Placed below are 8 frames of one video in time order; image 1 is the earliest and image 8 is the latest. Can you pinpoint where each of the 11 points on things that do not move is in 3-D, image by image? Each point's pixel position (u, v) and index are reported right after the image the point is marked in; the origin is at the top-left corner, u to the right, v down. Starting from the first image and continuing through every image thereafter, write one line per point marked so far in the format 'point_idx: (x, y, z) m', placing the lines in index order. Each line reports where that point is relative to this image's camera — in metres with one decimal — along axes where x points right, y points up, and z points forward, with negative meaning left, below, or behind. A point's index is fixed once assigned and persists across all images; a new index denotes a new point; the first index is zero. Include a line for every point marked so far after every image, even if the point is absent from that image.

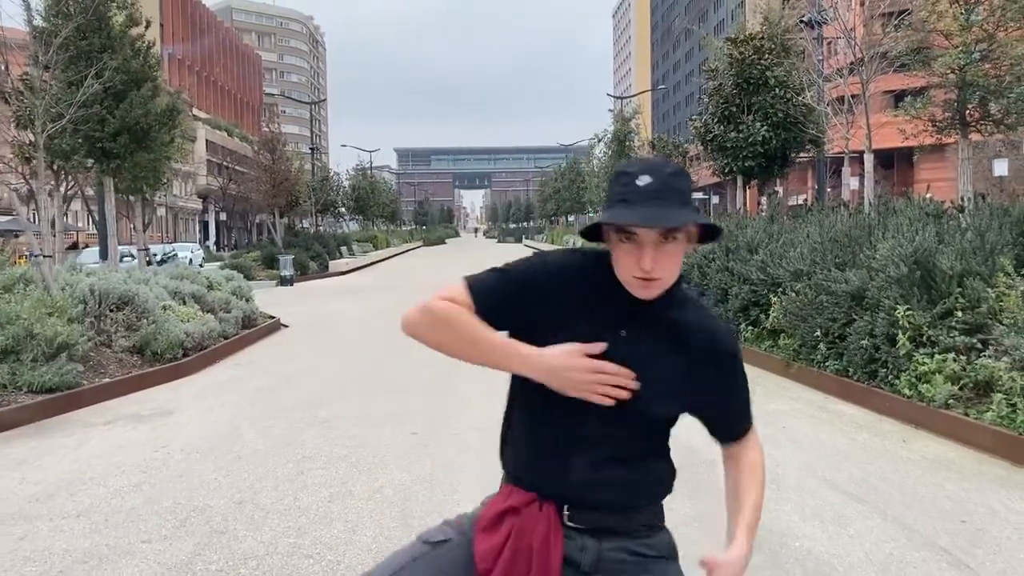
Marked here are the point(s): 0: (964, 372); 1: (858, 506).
0: (+3.6, -0.7, +7.5) m
1: (+2.0, -1.2, +5.4) m
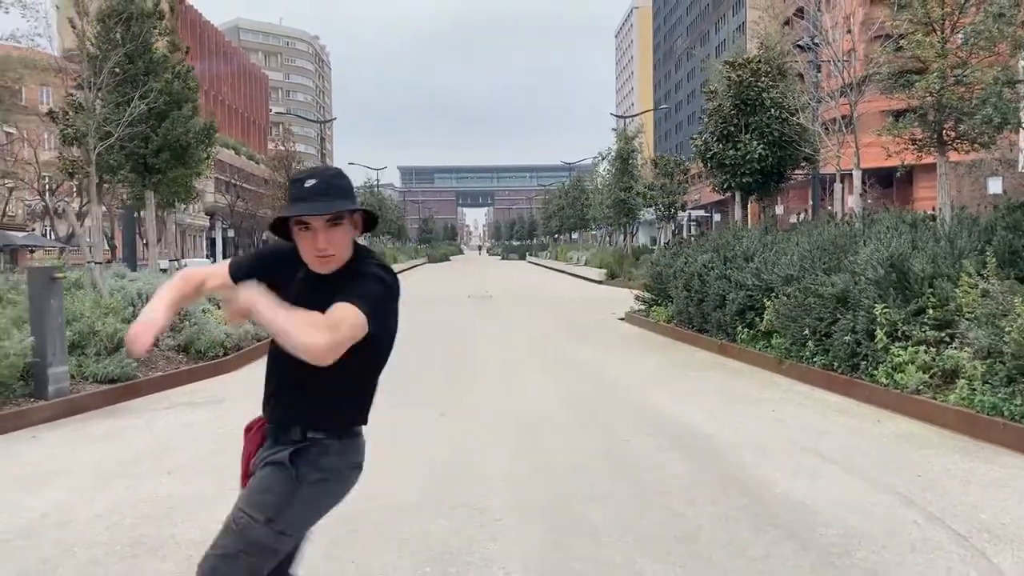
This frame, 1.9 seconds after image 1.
0: (+3.8, -0.7, +8.4) m
1: (+2.2, -1.2, +6.4) m
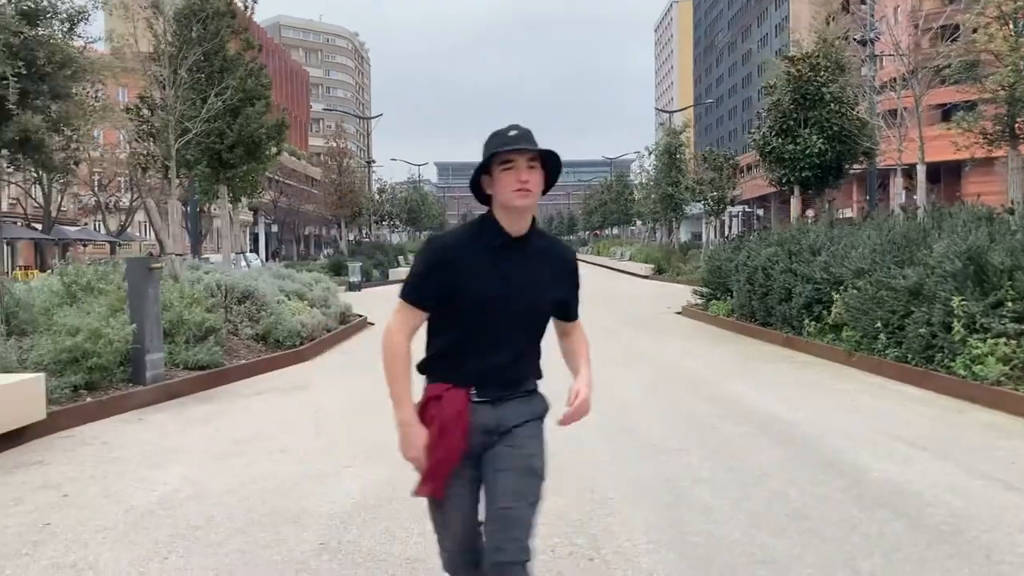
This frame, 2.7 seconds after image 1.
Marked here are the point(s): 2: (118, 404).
0: (+4.5, -0.6, +8.5) m
1: (+2.8, -1.1, +6.5) m
2: (-3.6, -1.0, +8.6) m
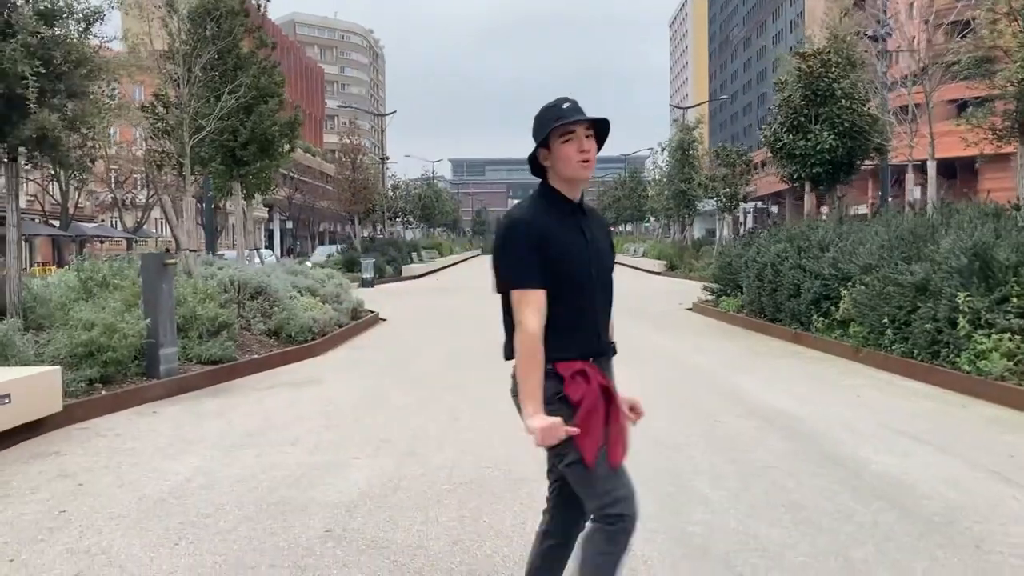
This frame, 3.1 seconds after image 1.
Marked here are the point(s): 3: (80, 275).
0: (+4.6, -0.6, +8.6) m
1: (+2.9, -1.1, +6.6) m
2: (-3.5, -1.0, +8.7) m
3: (-5.3, +0.2, +11.5) m
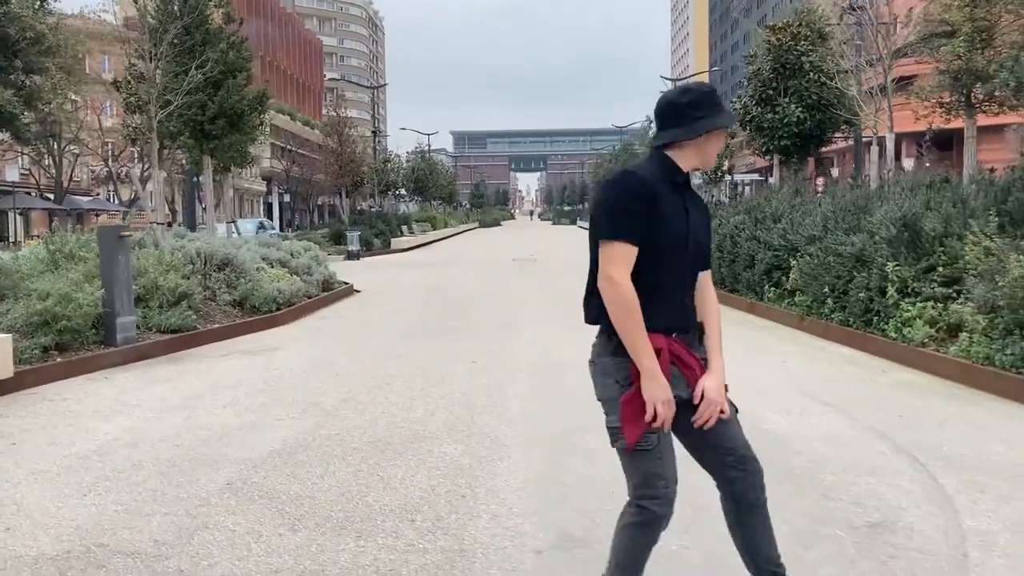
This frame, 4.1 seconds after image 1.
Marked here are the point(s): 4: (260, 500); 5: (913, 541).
0: (+4.0, -0.3, +8.9) m
1: (+2.3, -0.9, +6.9) m
2: (-4.1, -0.7, +9.1) m
3: (-5.8, +0.5, +11.8) m
4: (-1.3, -1.1, +4.7) m
5: (+1.7, -1.1, +4.0) m
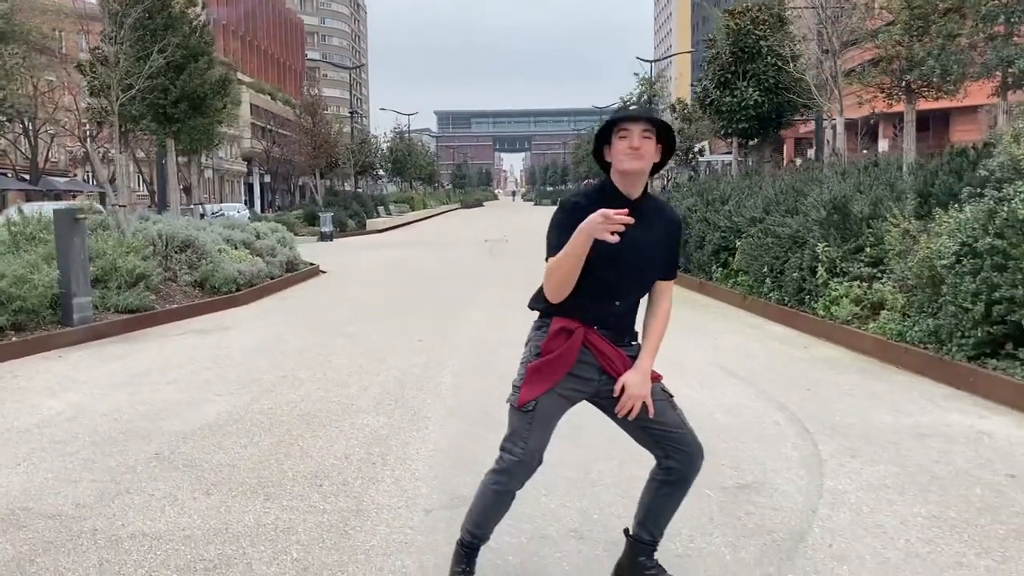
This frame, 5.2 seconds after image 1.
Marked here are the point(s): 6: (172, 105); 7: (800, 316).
0: (+3.5, -0.1, +9.2) m
1: (+1.7, -0.7, +7.3) m
2: (-4.7, -0.5, +9.4) m
3: (-6.4, +0.8, +12.1) m
4: (-1.8, -1.0, +5.0) m
5: (+1.2, -1.0, +4.3) m
6: (-5.6, +3.0, +15.6) m
7: (+3.1, -0.3, +10.0) m
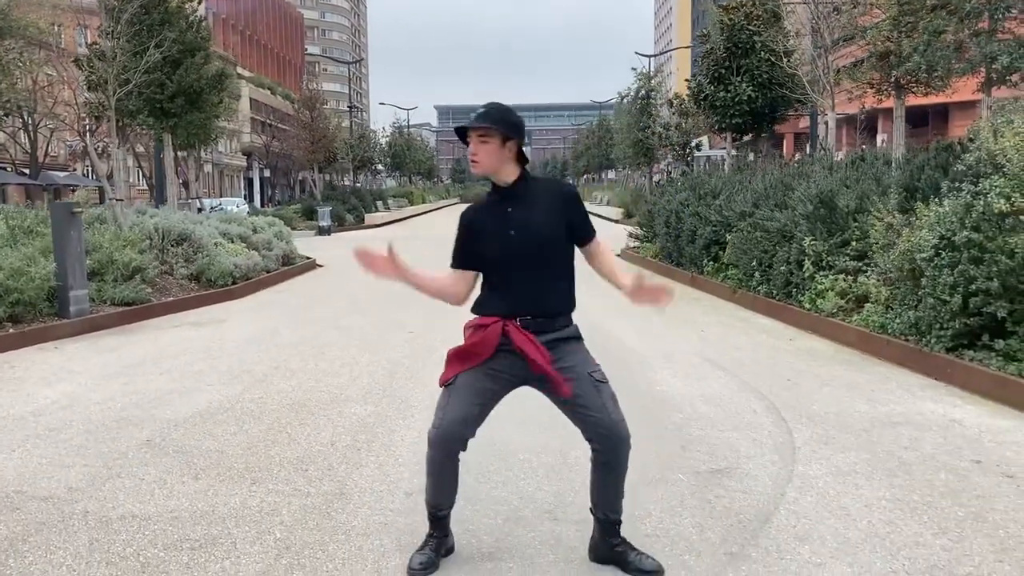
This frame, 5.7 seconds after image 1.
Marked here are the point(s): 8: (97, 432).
0: (+3.4, 0.0, +9.4) m
1: (+1.6, -0.7, +7.4) m
2: (-4.8, -0.5, +9.5) m
3: (-6.5, +0.8, +12.2) m
4: (-1.9, -0.9, +5.2) m
5: (+1.1, -0.9, +4.5) m
6: (-5.7, +3.1, +15.7) m
7: (+3.0, -0.2, +10.2) m
8: (-2.5, -0.9, +5.7) m
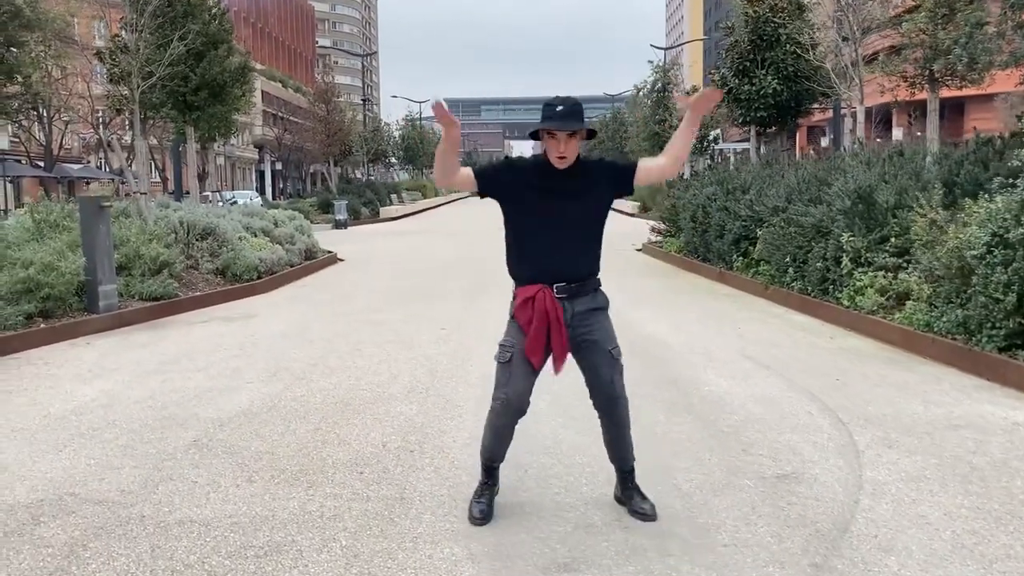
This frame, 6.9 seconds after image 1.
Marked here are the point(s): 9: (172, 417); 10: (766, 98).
0: (+3.7, 0.0, +9.2) m
1: (+2.0, -0.6, +7.3) m
2: (-4.4, -0.4, +9.4) m
3: (-6.2, +0.9, +12.1) m
4: (-1.6, -0.9, +5.1) m
5: (+1.4, -0.9, +4.4) m
6: (-5.3, +3.2, +15.6) m
7: (+3.3, -0.2, +10.0) m
8: (-2.2, -0.9, +5.6) m
9: (-2.2, -0.8, +6.0) m
10: (+5.0, +3.7, +18.5) m
